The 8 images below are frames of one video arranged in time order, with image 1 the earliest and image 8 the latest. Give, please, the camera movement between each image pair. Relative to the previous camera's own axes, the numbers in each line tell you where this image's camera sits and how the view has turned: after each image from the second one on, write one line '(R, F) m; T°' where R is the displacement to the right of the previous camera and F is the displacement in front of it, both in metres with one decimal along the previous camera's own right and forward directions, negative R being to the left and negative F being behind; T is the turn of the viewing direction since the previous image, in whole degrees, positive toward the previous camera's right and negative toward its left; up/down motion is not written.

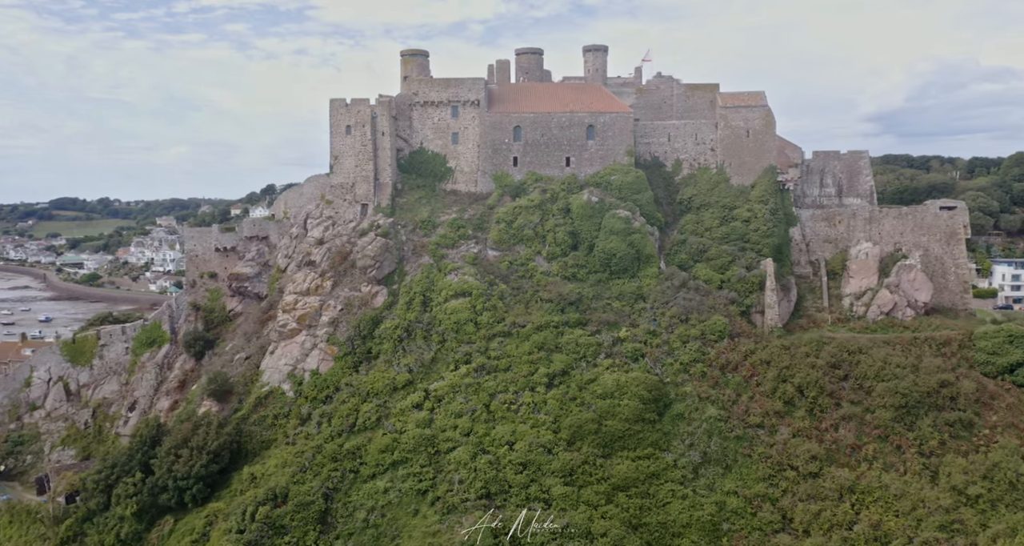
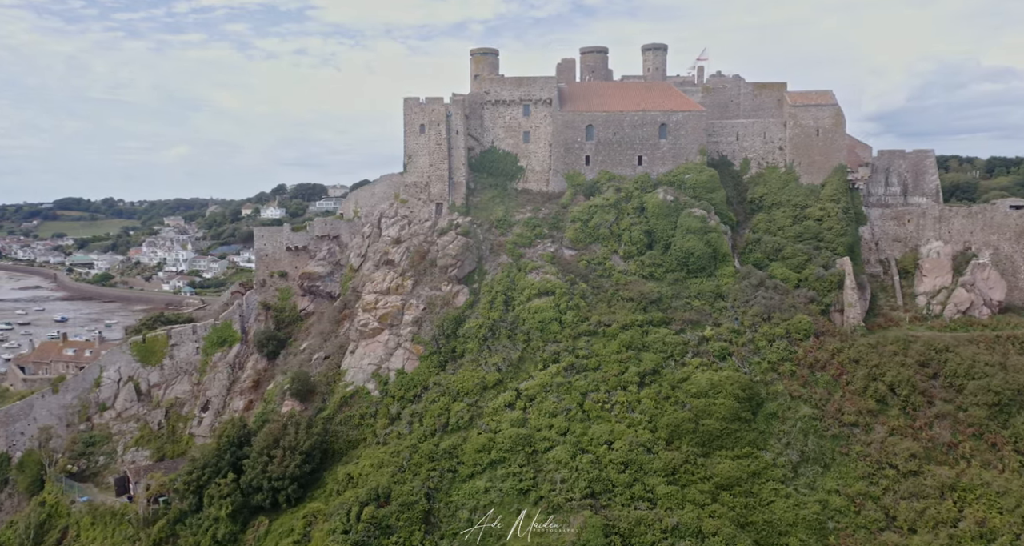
(-2.6, +0.1) m; 0°
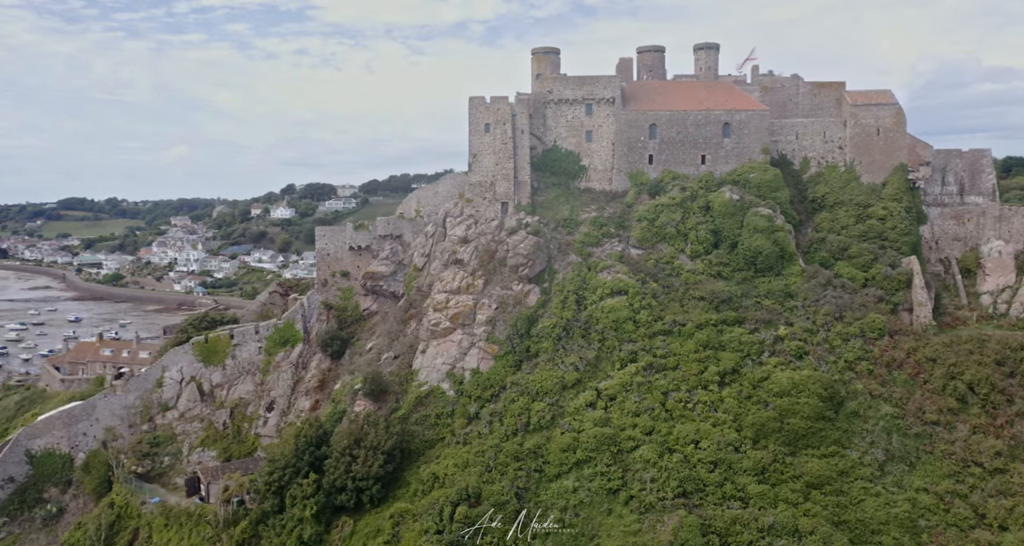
(-2.3, 0.0) m; 0°
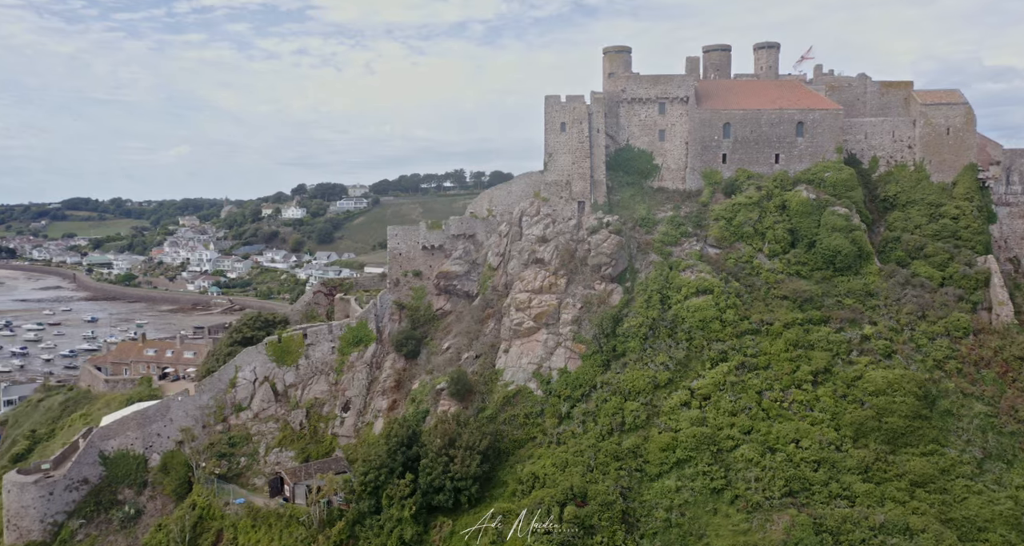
(-2.7, +0.1) m; 0°
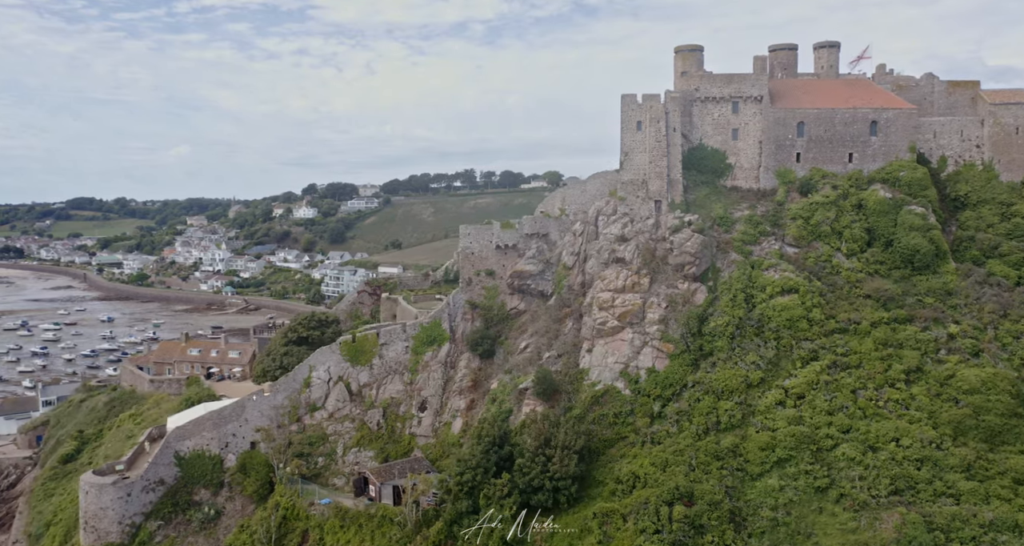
(-2.7, +0.1) m; 0°
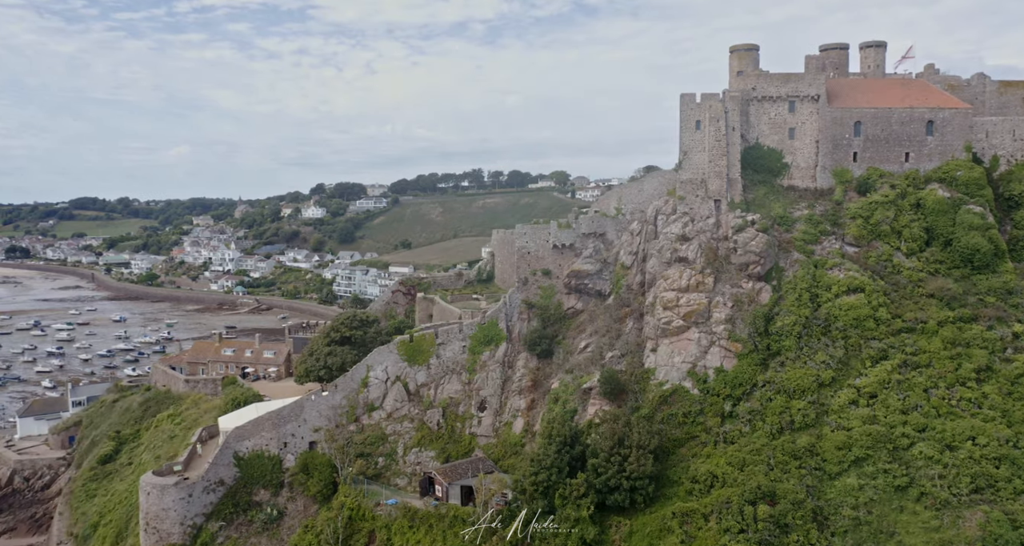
(-2.1, 0.0) m; 0°
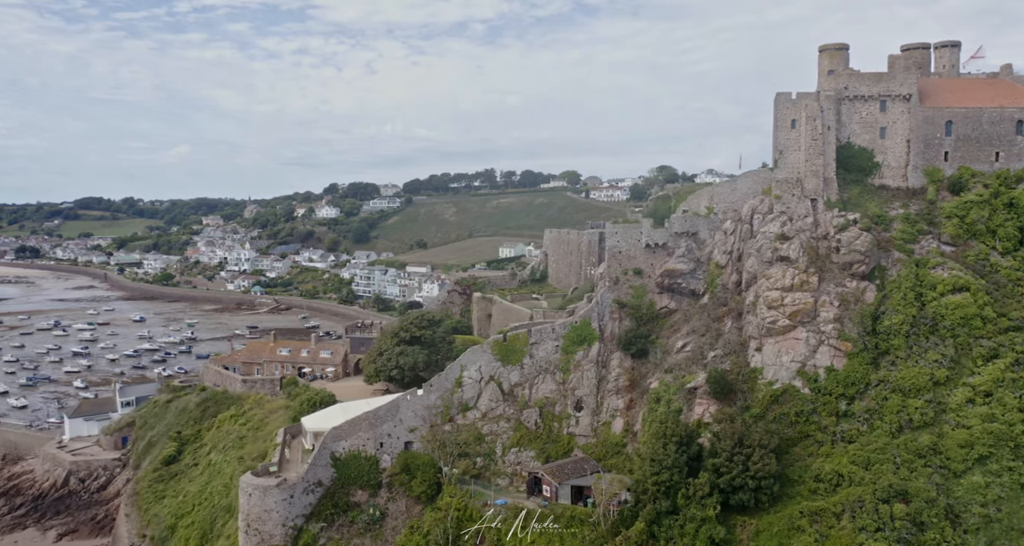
(-3.4, +0.1) m; 0°
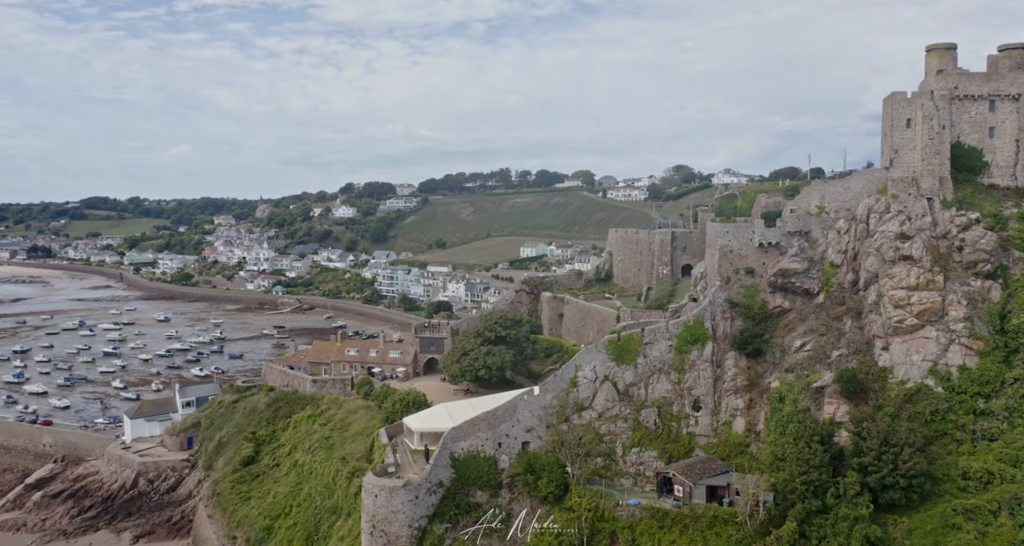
(-4.1, +0.1) m; +1°
